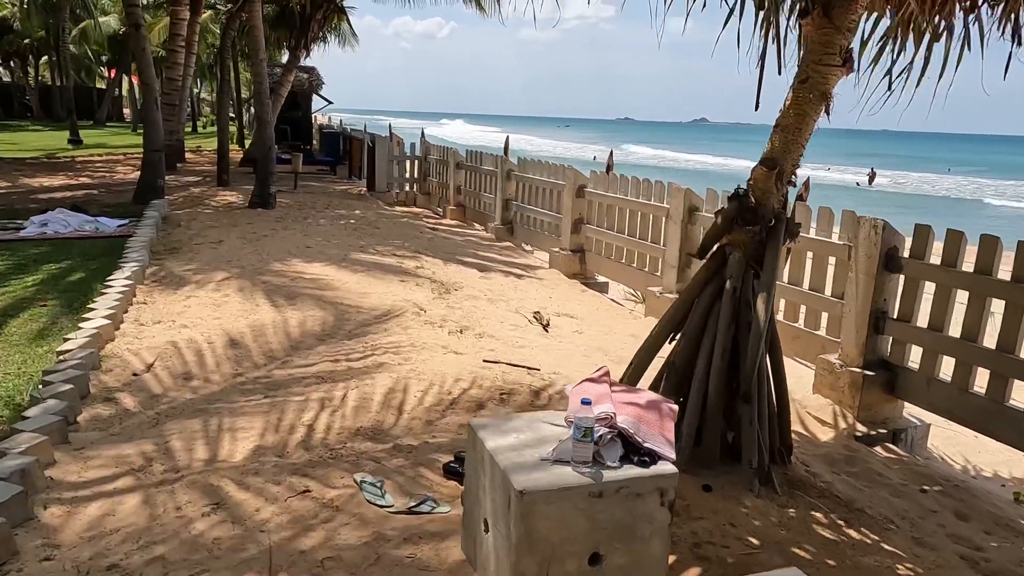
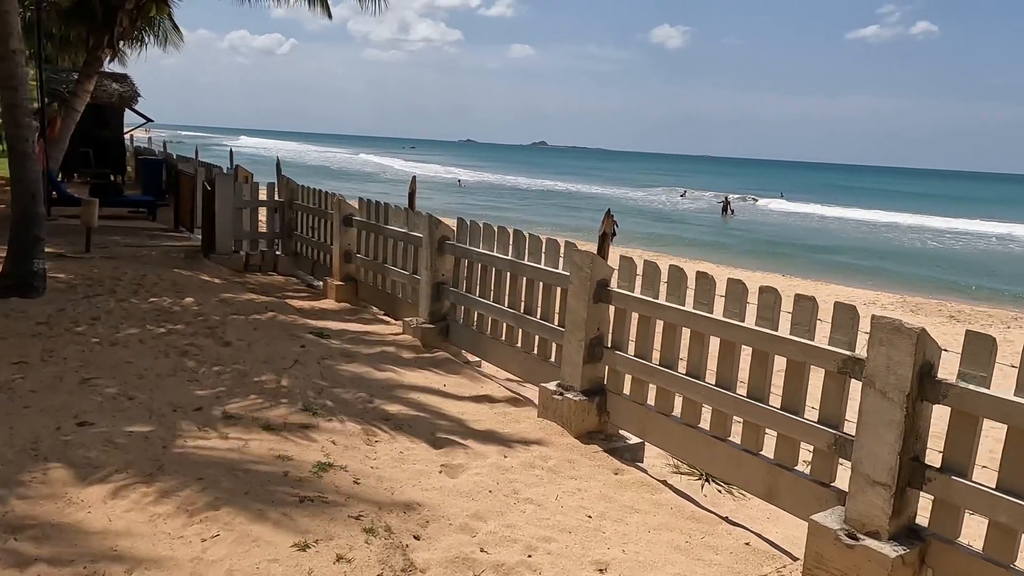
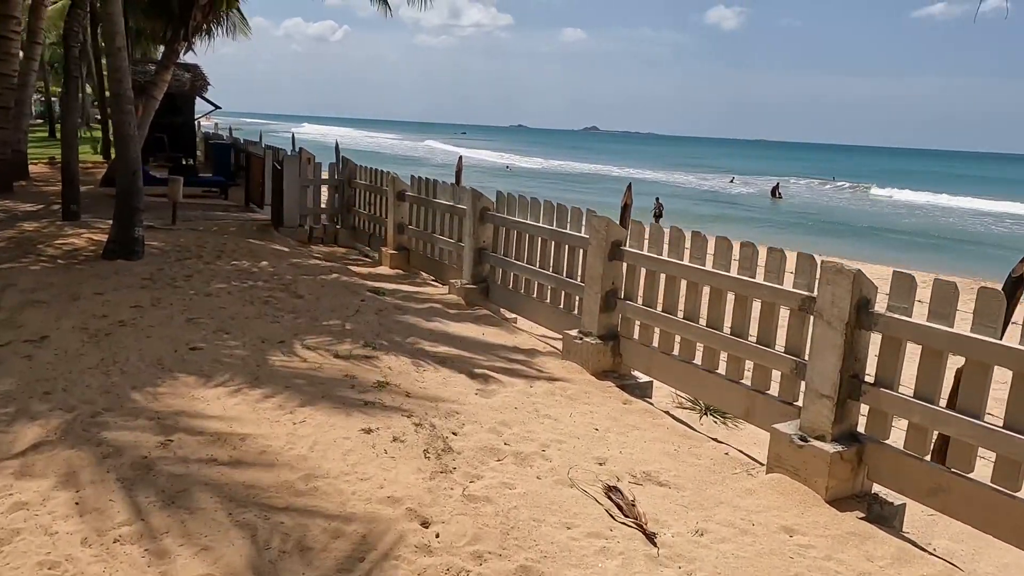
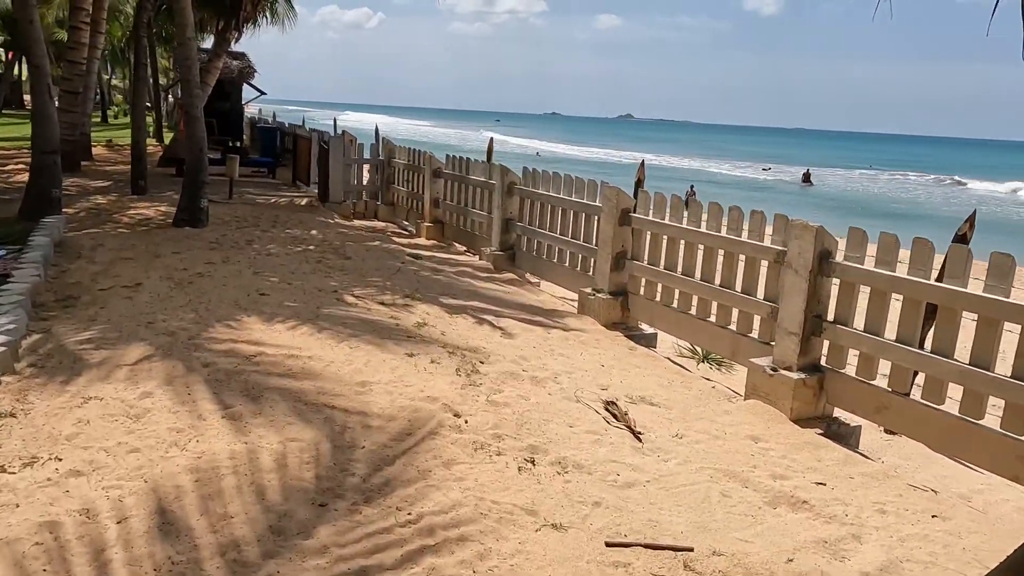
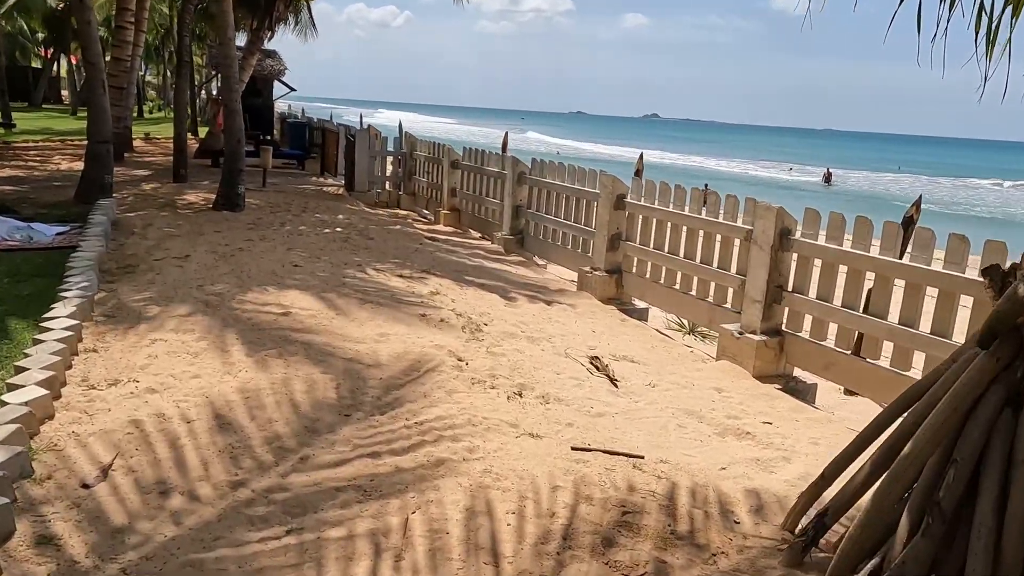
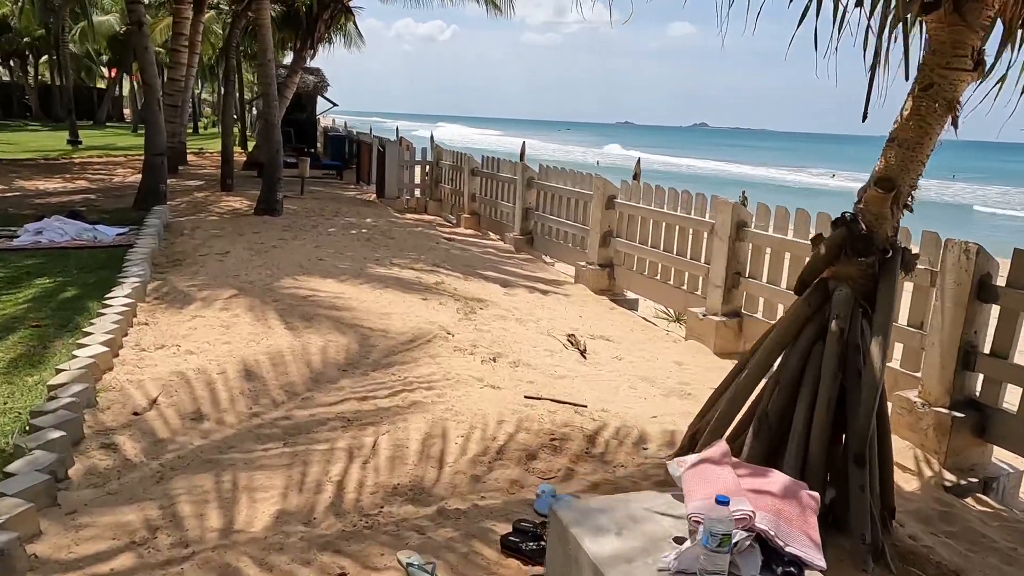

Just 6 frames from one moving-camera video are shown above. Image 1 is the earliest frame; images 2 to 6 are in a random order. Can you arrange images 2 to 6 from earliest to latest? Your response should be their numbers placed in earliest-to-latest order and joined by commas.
6, 5, 4, 3, 2
